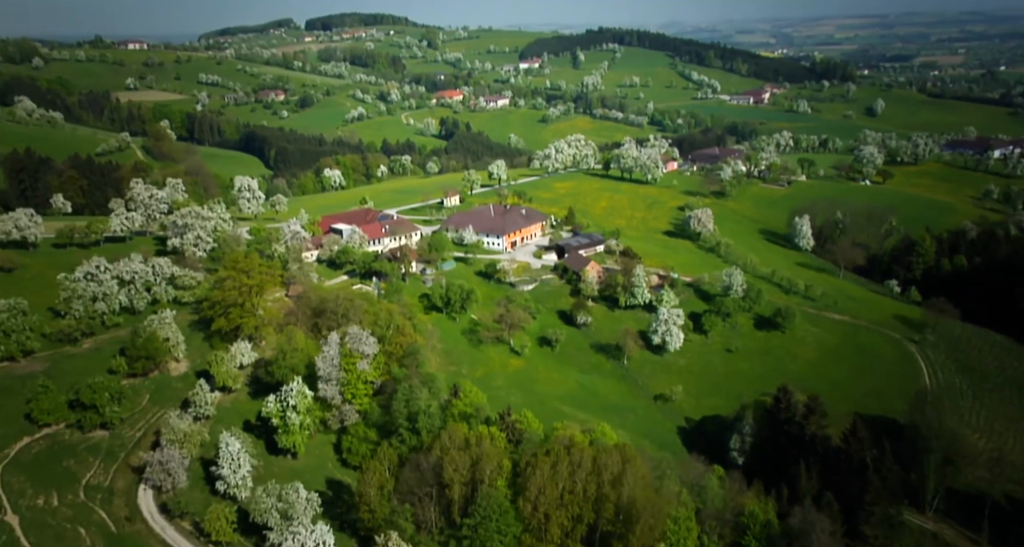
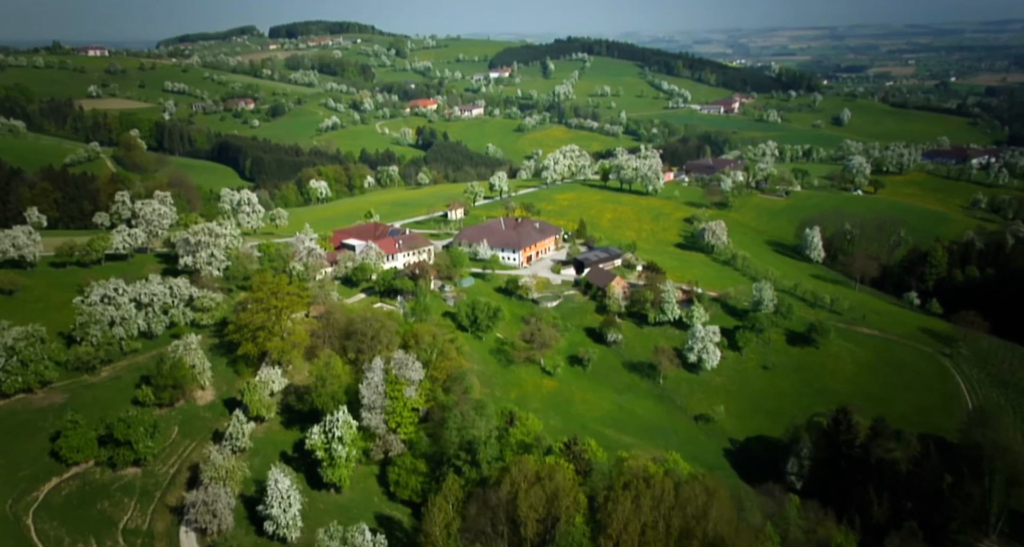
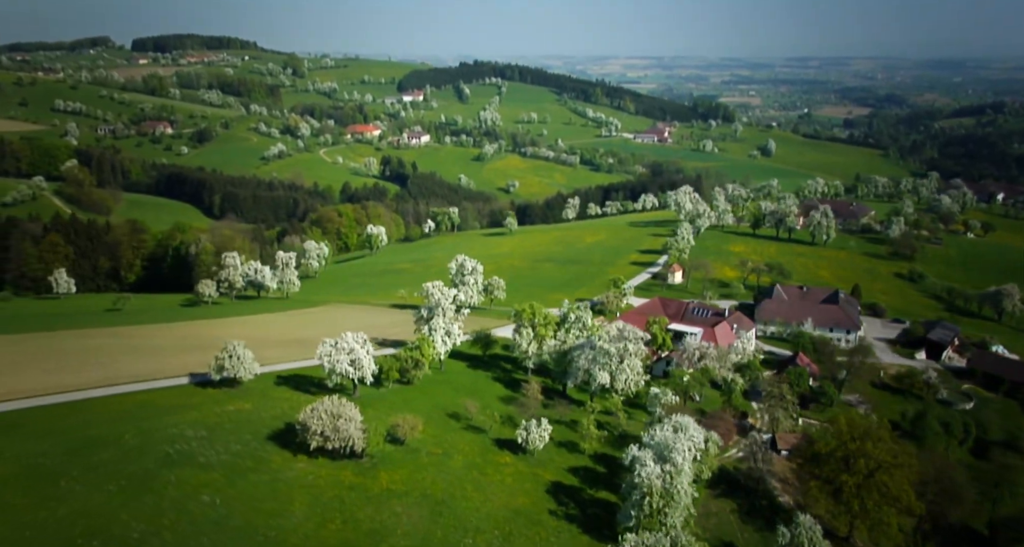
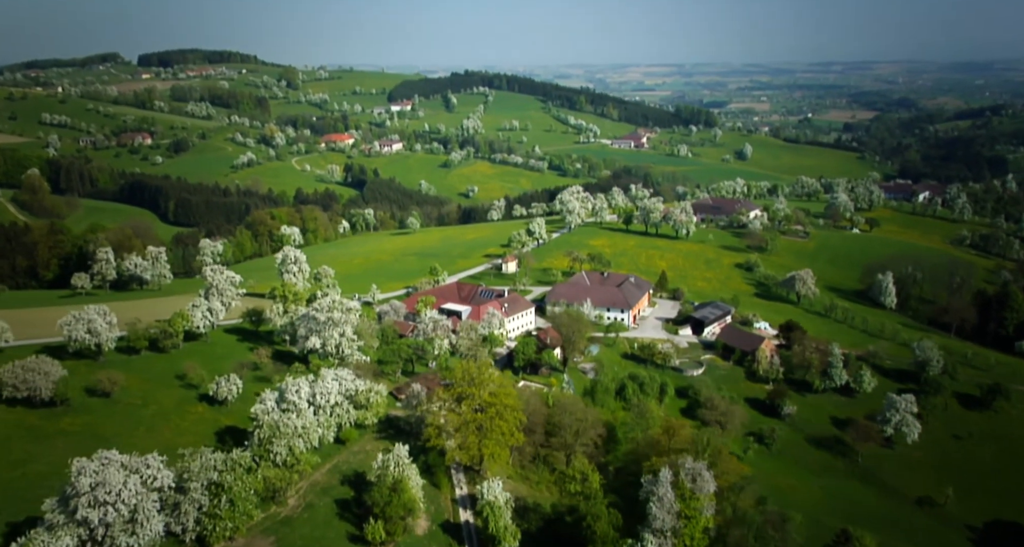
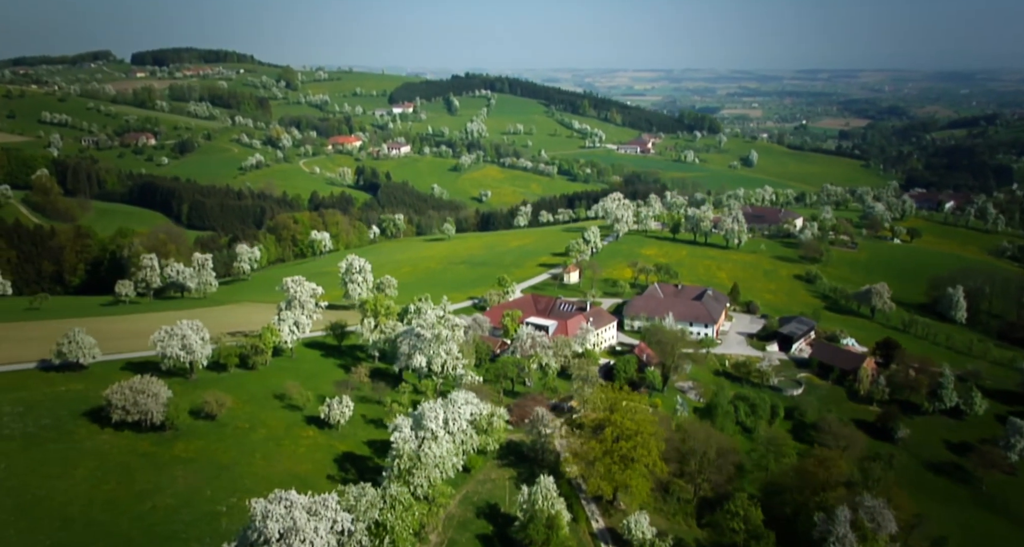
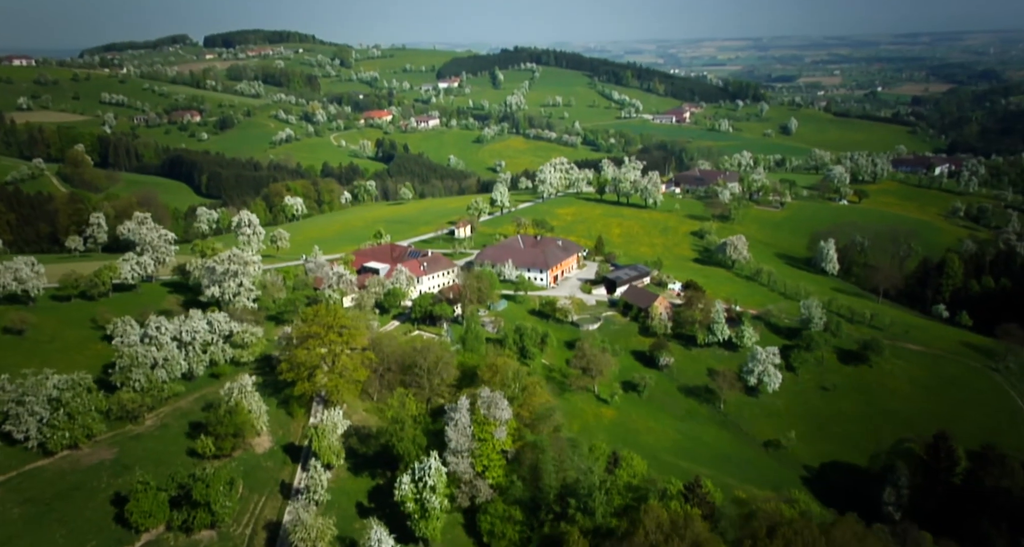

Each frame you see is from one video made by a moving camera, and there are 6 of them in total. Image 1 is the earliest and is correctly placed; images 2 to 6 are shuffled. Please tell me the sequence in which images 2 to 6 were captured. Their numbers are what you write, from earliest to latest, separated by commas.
2, 6, 4, 5, 3
